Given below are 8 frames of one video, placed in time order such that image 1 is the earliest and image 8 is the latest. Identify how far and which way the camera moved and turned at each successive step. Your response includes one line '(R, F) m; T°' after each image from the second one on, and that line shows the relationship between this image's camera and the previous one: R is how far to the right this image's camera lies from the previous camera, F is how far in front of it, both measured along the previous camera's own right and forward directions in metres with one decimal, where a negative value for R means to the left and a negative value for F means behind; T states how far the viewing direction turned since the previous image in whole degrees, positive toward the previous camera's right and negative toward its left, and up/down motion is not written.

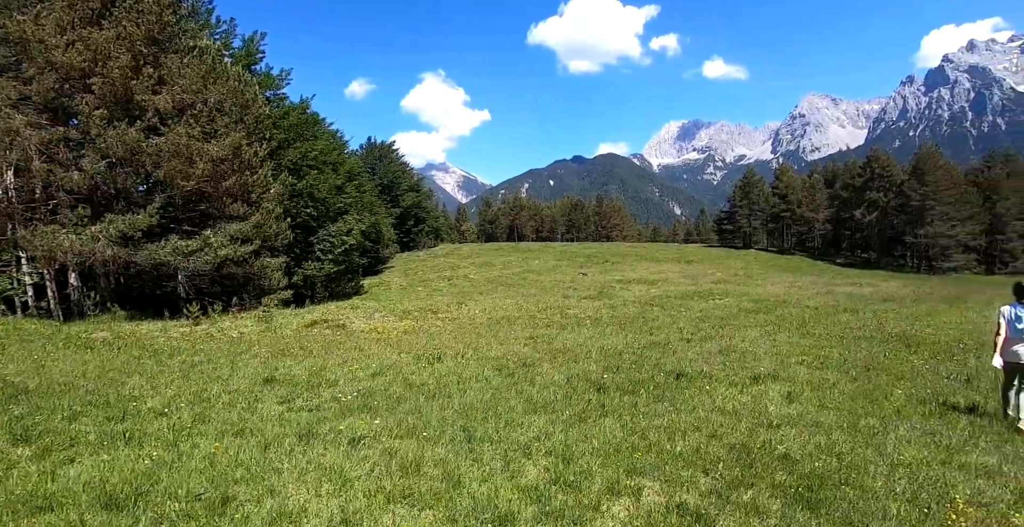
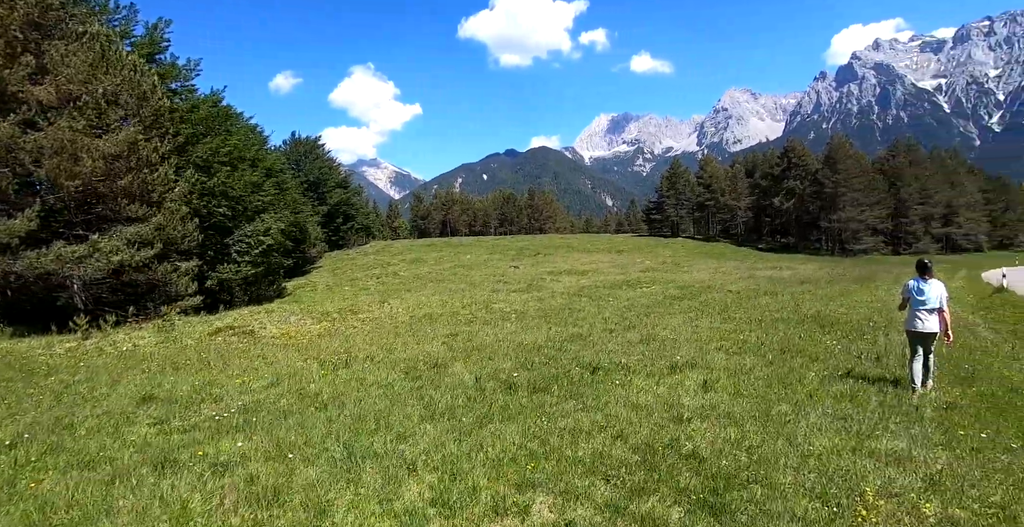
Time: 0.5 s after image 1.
(+0.7, +0.8) m; +6°
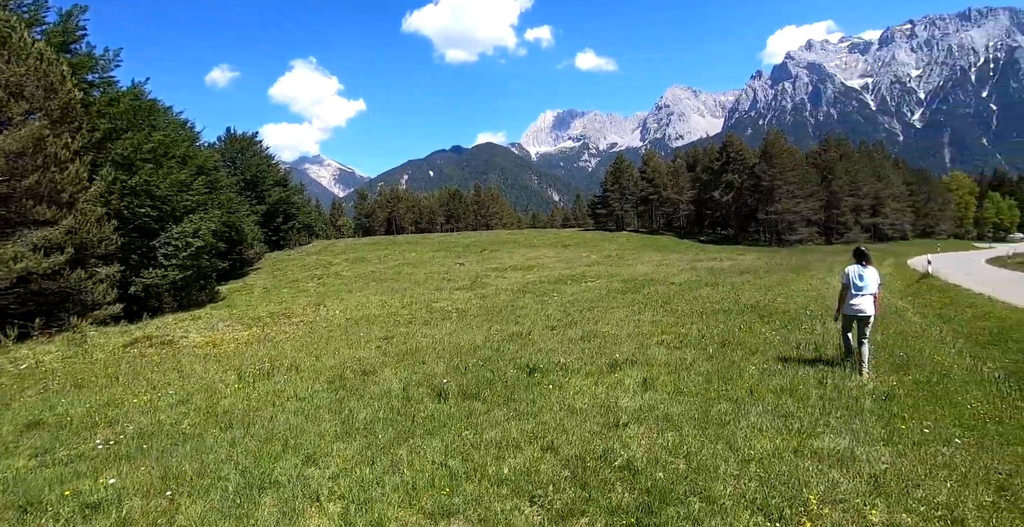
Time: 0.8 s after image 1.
(+0.4, +0.7) m; +5°
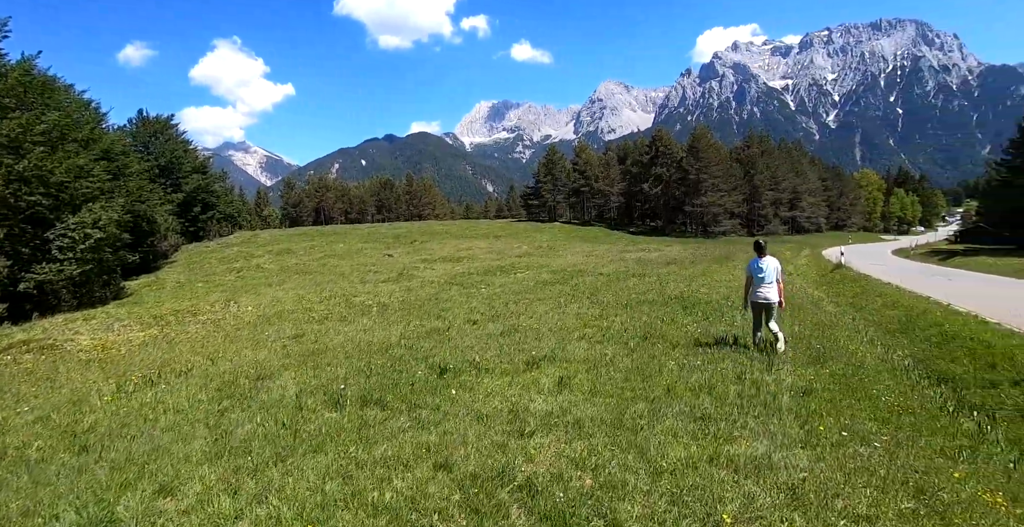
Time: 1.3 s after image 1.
(+0.4, +0.8) m; +6°
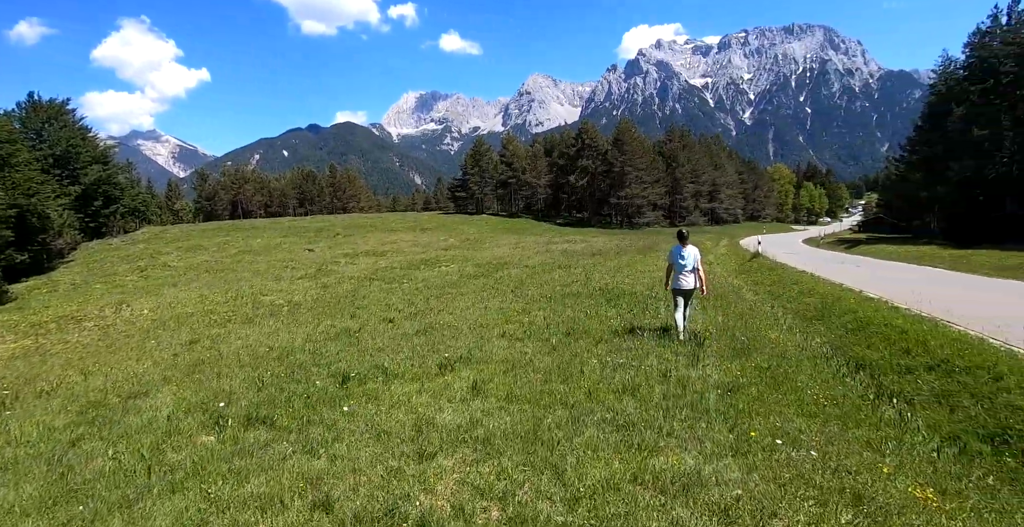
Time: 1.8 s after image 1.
(+0.3, +0.9) m; +6°
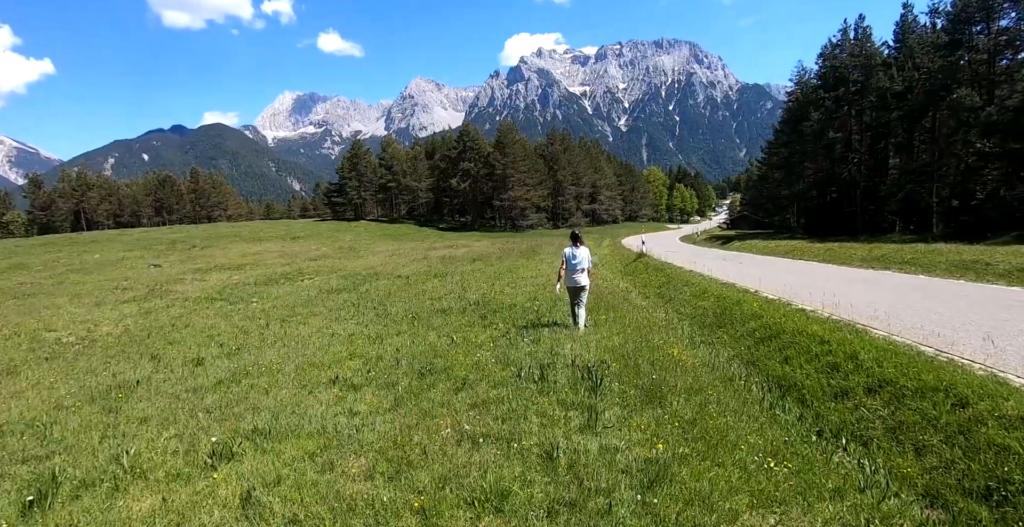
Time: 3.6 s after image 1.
(+0.8, +3.1) m; +10°
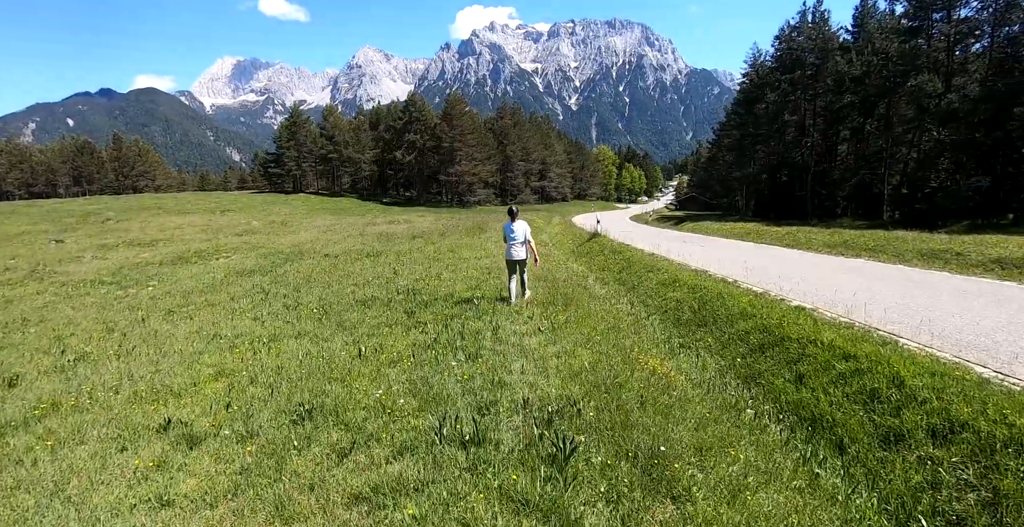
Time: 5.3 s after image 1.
(+0.2, +2.9) m; +5°
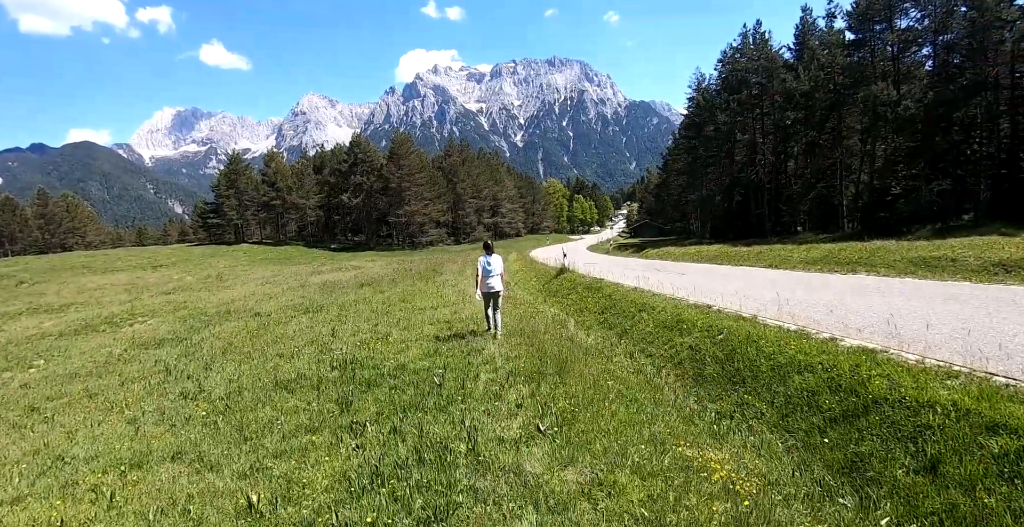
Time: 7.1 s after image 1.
(-0.2, +3.1) m; +4°
